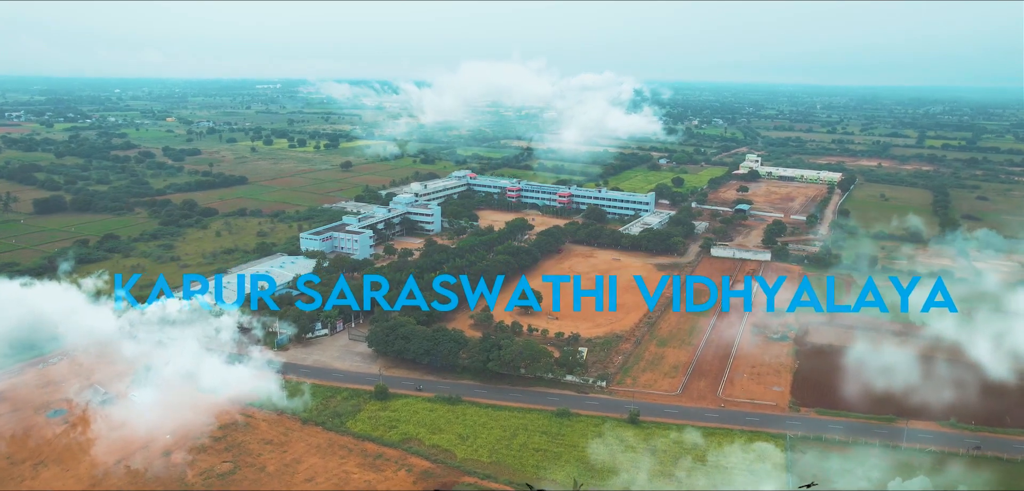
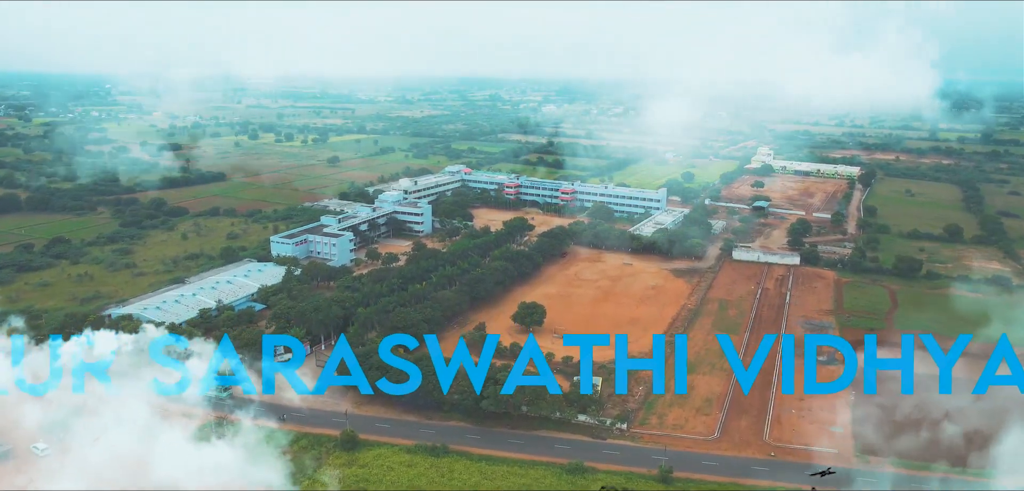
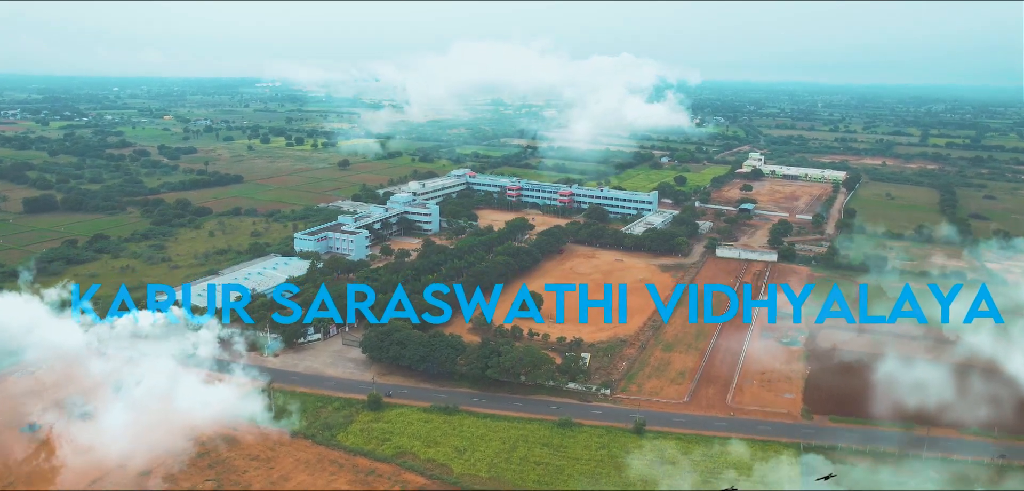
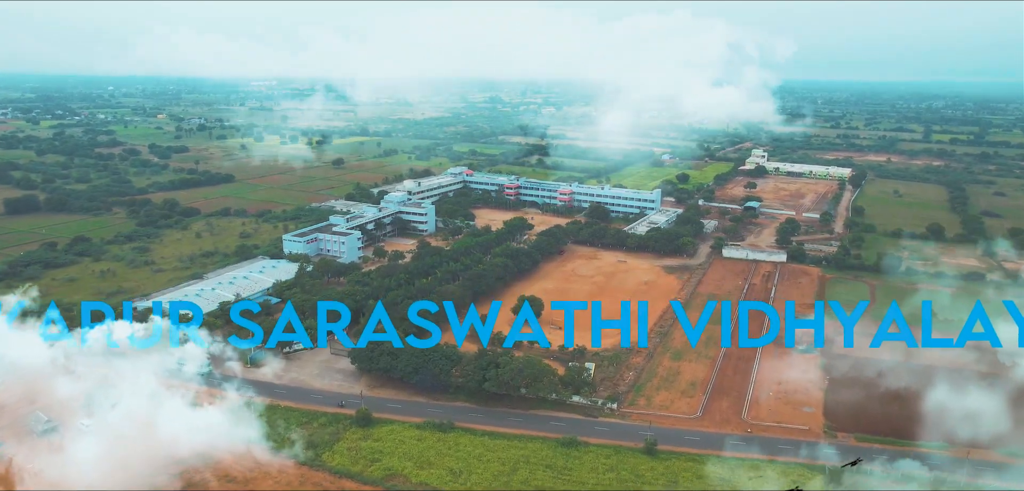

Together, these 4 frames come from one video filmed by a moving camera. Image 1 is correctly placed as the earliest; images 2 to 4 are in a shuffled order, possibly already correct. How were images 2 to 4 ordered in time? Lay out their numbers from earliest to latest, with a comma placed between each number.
3, 4, 2
